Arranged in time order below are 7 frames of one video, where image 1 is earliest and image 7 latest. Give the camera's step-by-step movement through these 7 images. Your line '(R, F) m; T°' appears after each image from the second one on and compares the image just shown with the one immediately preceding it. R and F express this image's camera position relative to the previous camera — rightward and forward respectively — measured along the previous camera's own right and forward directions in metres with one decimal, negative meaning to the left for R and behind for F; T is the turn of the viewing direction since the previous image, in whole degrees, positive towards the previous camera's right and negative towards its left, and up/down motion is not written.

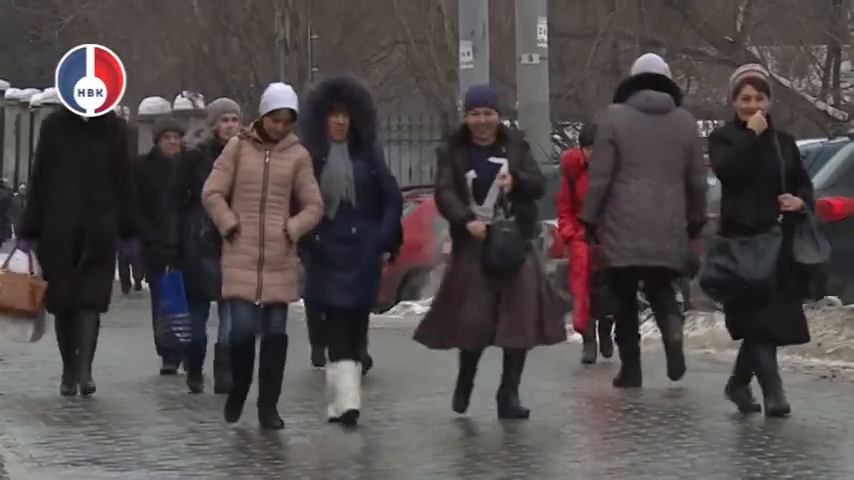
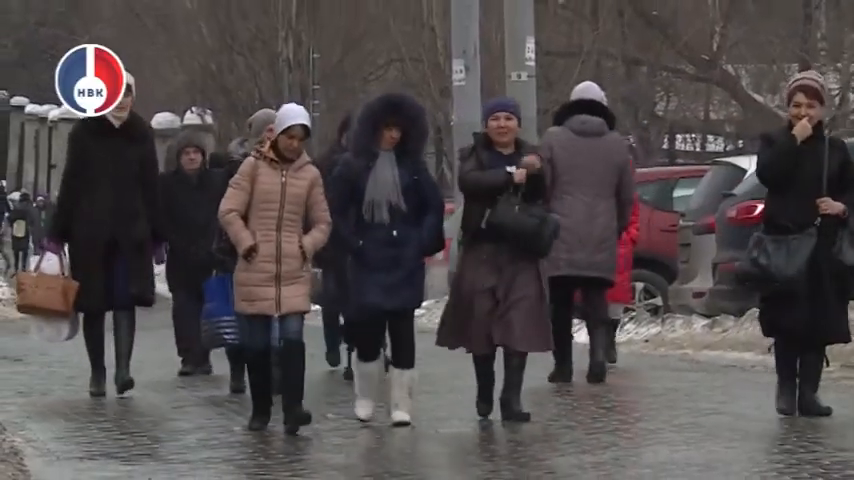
(-1.2, -0.4) m; +7°
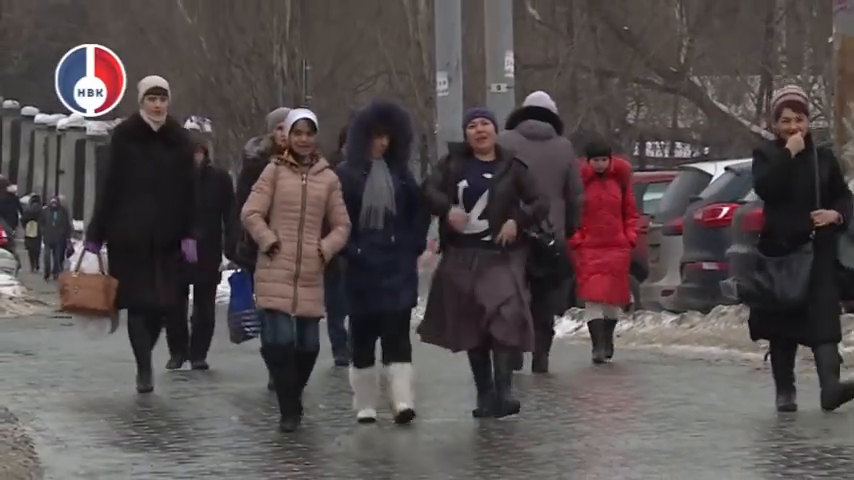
(0.0, -0.7) m; 0°
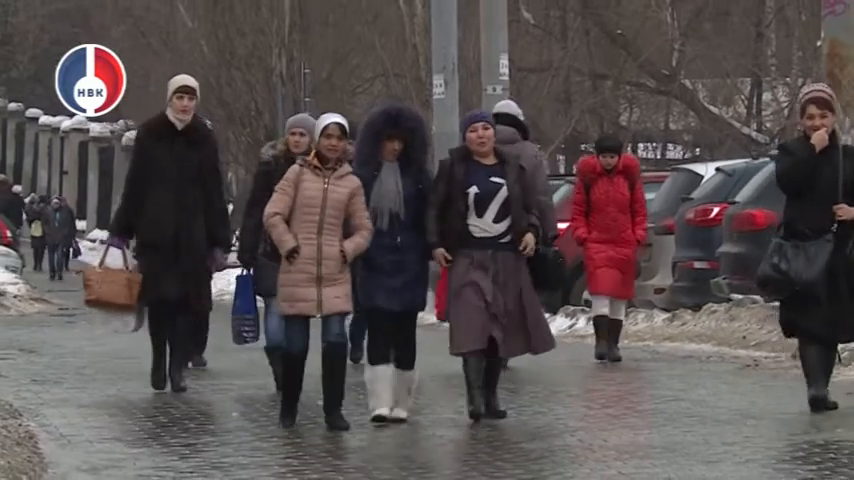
(0.0, -0.2) m; 0°
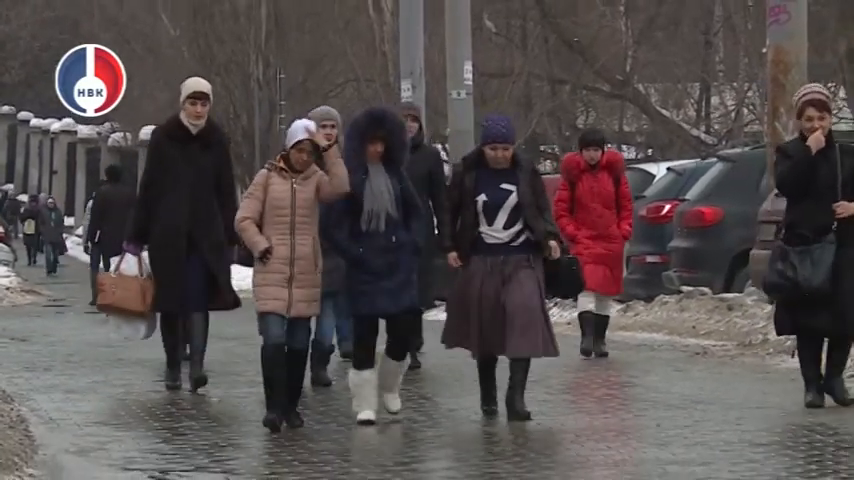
(+0.1, -0.7) m; +1°
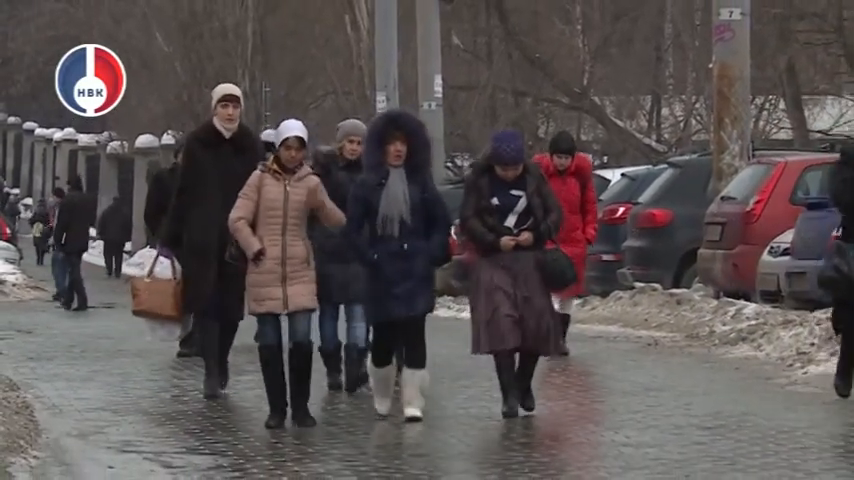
(0.0, -1.1) m; +1°
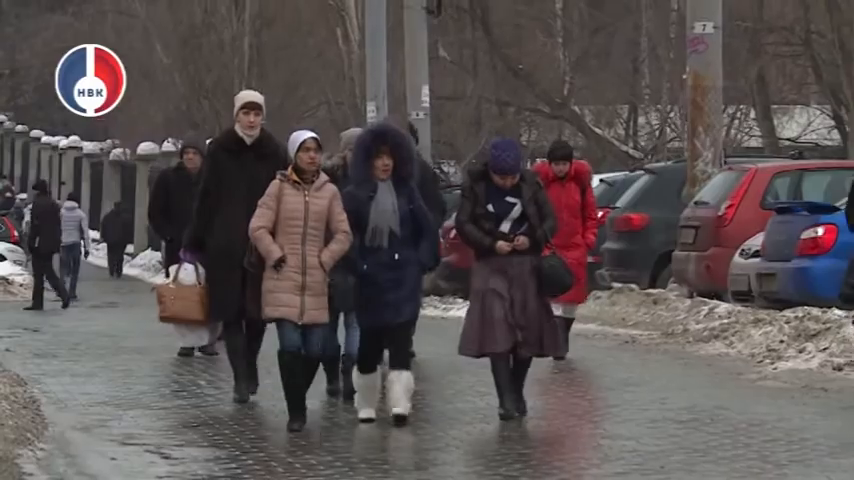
(0.0, -0.7) m; 0°
